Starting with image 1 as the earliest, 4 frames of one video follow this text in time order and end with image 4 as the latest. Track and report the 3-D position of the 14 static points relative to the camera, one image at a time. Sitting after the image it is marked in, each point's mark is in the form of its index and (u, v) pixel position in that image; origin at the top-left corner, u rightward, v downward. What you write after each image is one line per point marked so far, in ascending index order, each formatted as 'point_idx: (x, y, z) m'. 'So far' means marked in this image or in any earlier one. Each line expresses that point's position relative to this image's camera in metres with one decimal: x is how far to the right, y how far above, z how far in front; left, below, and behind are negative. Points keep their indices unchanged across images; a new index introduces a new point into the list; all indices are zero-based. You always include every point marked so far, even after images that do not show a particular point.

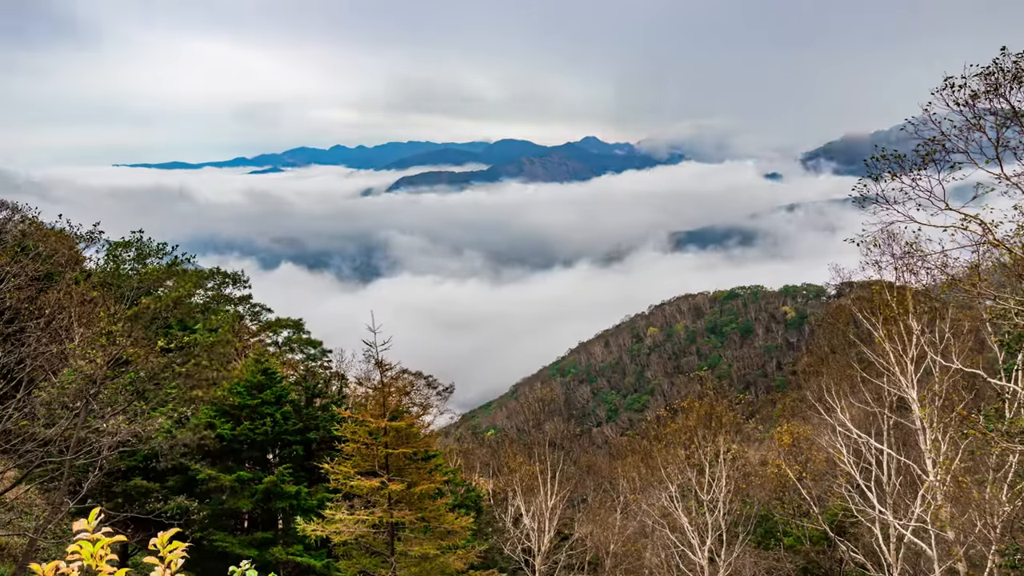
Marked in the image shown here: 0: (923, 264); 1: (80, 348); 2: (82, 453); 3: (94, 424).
0: (+10.1, +0.6, +14.9) m
1: (-12.7, -1.8, +17.5) m
2: (-14.1, -5.4, +19.5) m
3: (-12.1, -3.9, +17.2) m
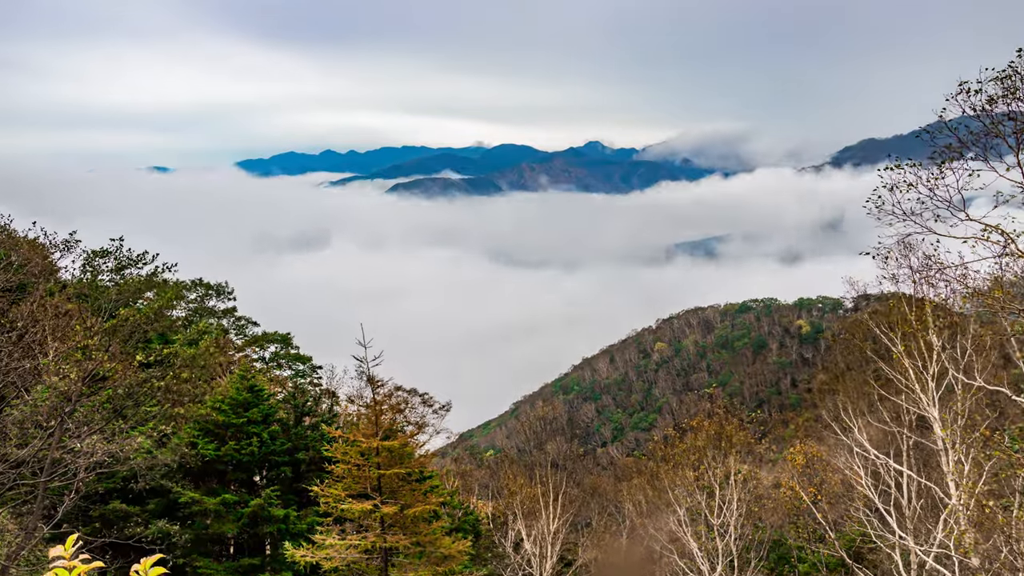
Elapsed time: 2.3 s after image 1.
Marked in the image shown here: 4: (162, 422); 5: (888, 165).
0: (+10.1, +0.3, +13.9) m
1: (-12.7, -2.1, +16.4) m
2: (-14.1, -5.7, +18.3) m
3: (-12.1, -4.3, +16.1) m
4: (-11.4, -4.4, +19.2) m
5: (+7.8, +2.6, +12.4) m
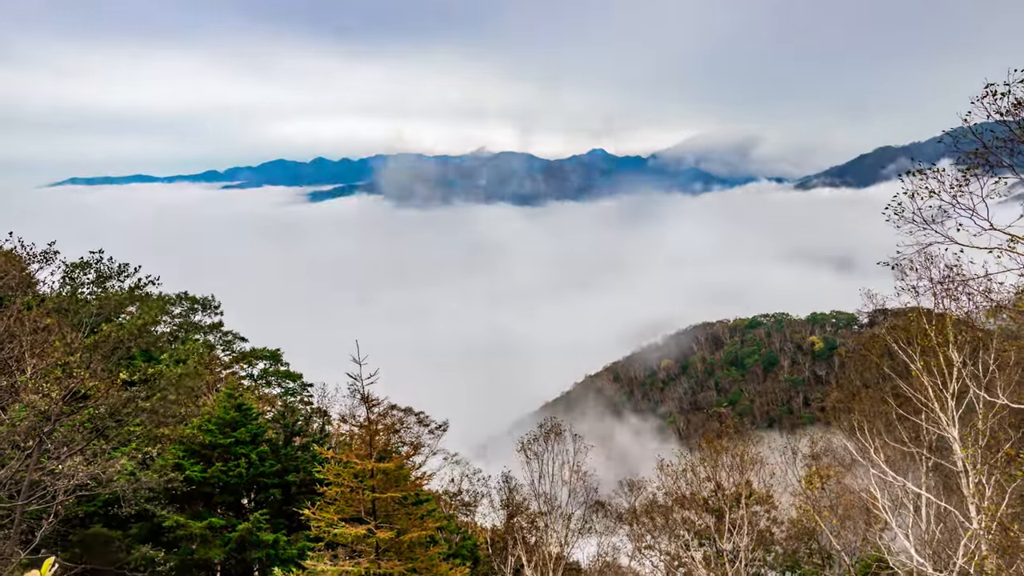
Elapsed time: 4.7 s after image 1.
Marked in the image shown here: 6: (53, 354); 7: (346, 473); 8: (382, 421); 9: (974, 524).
0: (+10.1, 0.0, +13.1) m
1: (-12.7, -2.5, +15.6) m
2: (-14.1, -6.2, +17.4) m
3: (-12.1, -4.6, +15.2) m
4: (-11.4, -4.8, +18.3) m
5: (+7.7, +2.3, +11.6) m
6: (-12.7, -1.8, +16.3) m
7: (-5.1, -5.7, +18.0) m
8: (-4.1, -4.2, +18.8) m
9: (+14.9, -7.6, +19.0) m
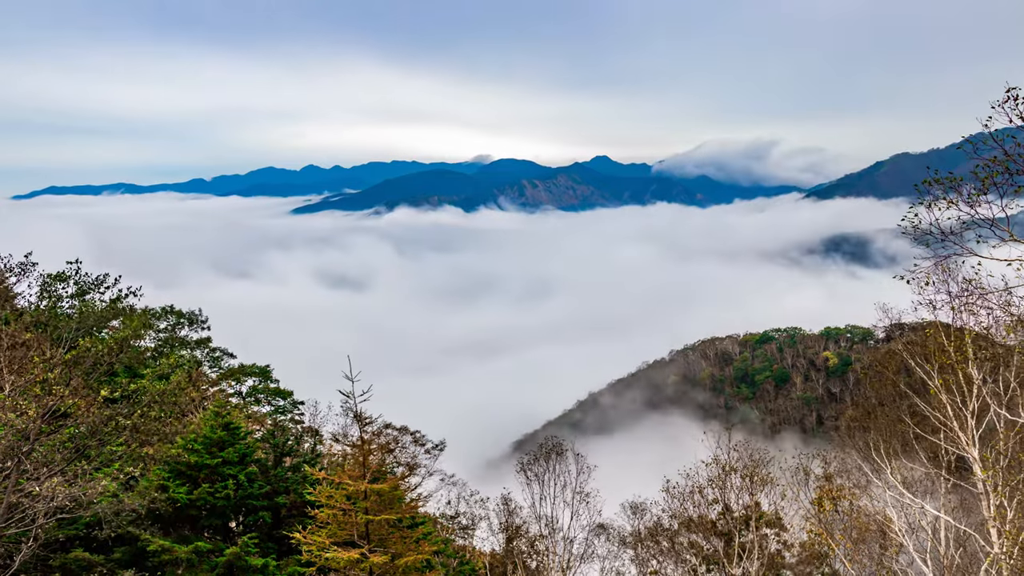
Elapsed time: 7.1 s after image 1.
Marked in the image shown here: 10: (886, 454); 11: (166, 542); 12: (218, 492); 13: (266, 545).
0: (+10.1, -0.3, +12.3) m
1: (-12.7, -2.8, +14.8) m
2: (-14.1, -6.5, +16.6) m
3: (-12.1, -5.0, +14.4) m
4: (-11.4, -5.2, +17.5) m
5: (+7.7, +2.0, +10.9) m
6: (-12.7, -2.2, +15.5) m
7: (-5.1, -6.1, +17.2) m
8: (-4.1, -4.6, +18.0) m
9: (+14.9, -8.0, +18.1) m
10: (+12.2, -5.4, +19.2) m
11: (-10.4, -7.6, +17.6) m
12: (-9.3, -6.5, +18.8) m
13: (-8.3, -8.7, +20.1) m
